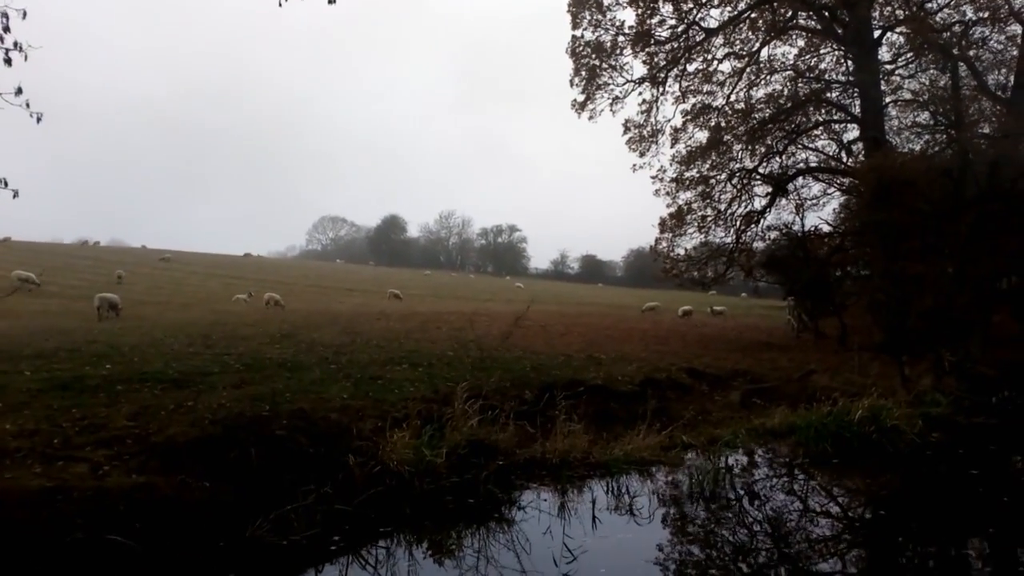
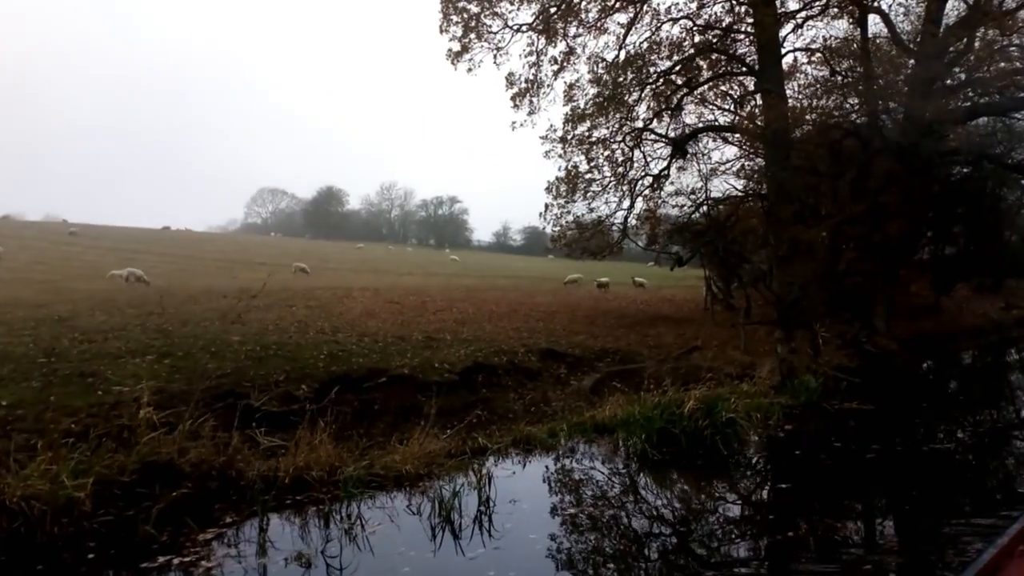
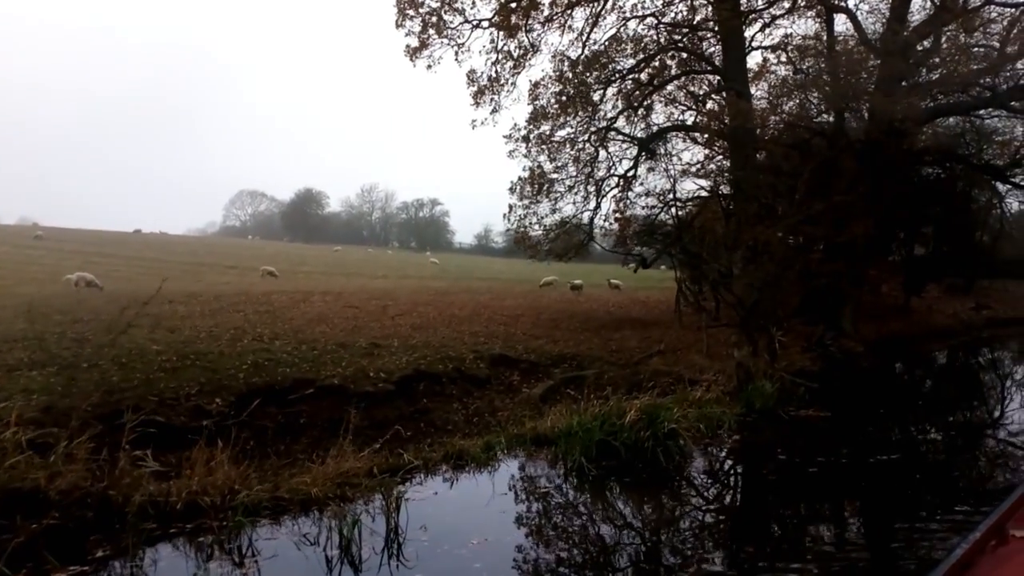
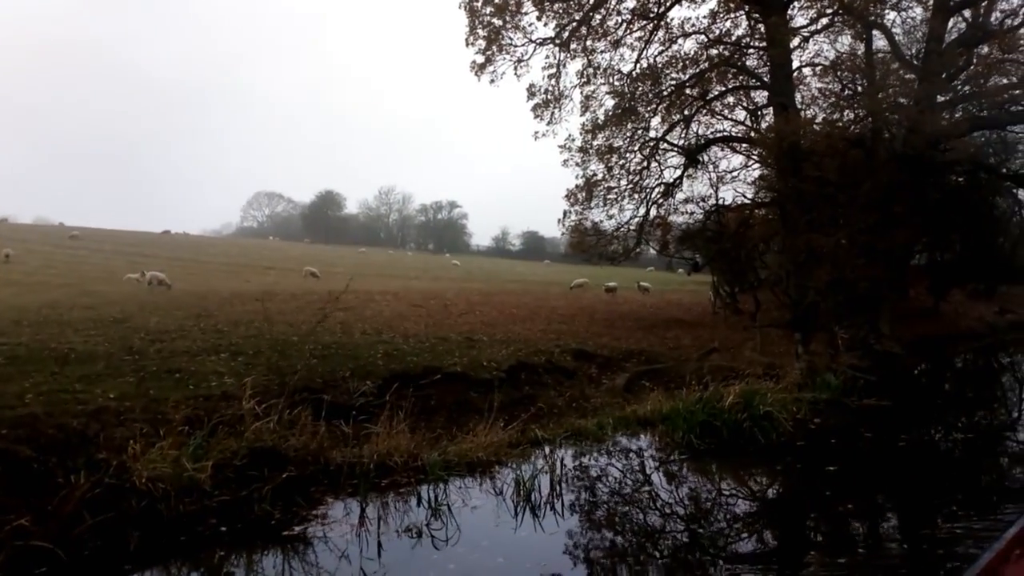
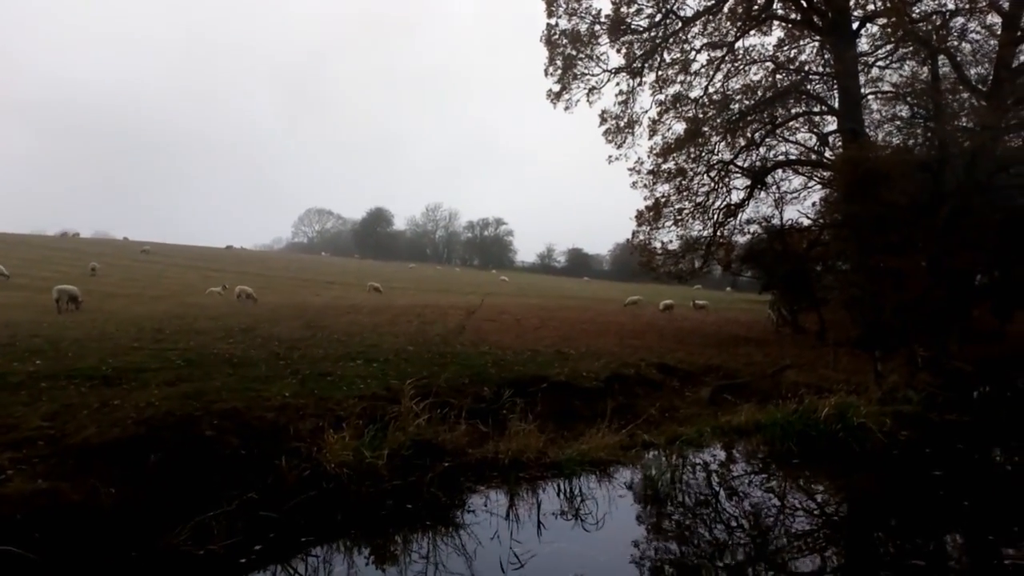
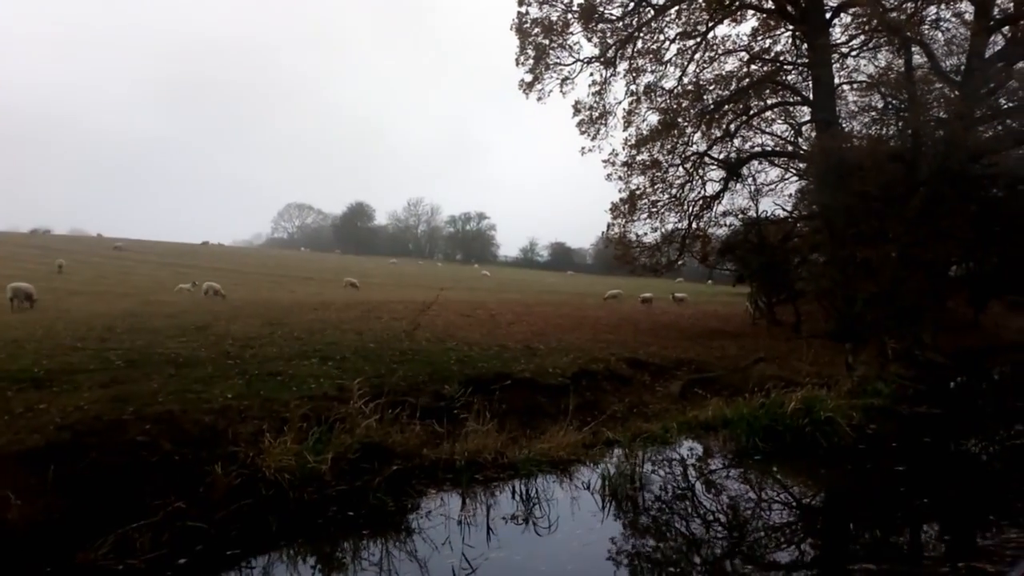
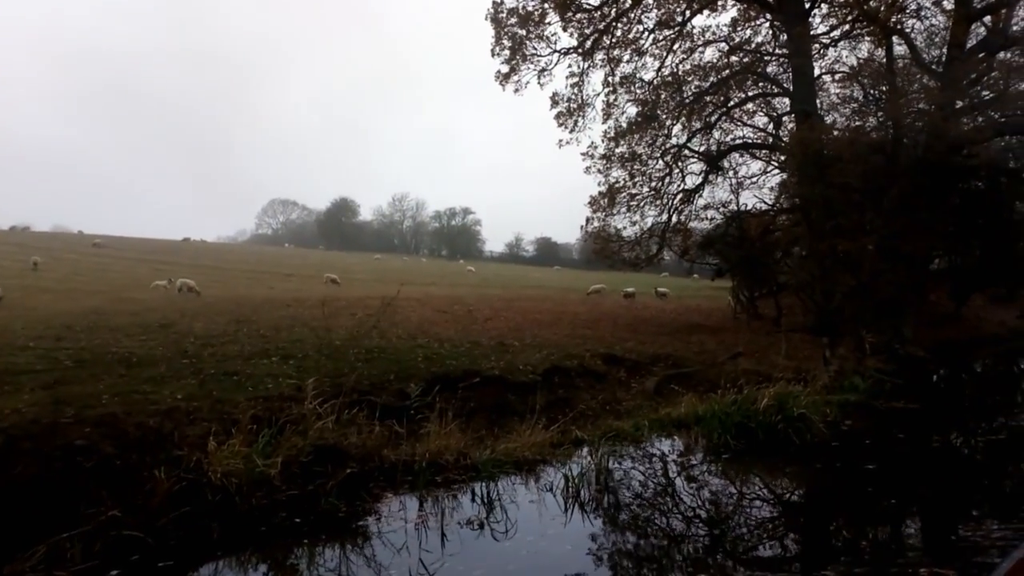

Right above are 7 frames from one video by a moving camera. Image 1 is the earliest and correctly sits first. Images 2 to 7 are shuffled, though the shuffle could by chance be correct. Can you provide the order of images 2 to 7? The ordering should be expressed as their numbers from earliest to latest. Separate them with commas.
5, 6, 7, 4, 2, 3
